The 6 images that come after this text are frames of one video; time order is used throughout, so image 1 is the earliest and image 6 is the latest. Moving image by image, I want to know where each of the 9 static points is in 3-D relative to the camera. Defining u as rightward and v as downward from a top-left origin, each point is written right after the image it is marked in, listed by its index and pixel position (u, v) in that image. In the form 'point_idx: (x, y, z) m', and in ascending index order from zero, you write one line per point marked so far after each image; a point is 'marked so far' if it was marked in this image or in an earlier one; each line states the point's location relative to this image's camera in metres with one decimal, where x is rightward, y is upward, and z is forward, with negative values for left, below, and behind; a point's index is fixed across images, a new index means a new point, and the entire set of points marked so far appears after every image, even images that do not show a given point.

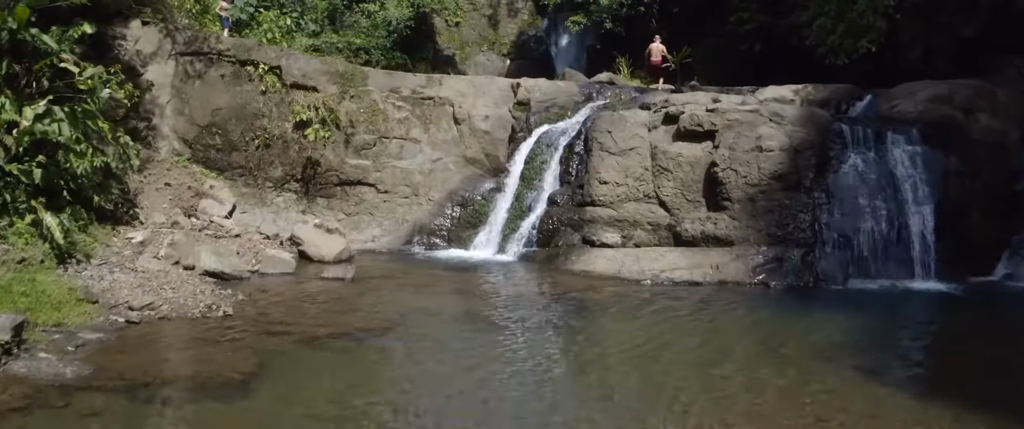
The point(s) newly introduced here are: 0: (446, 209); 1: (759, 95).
0: (-1.0, +0.1, +12.6) m
1: (+3.6, +1.7, +12.5) m
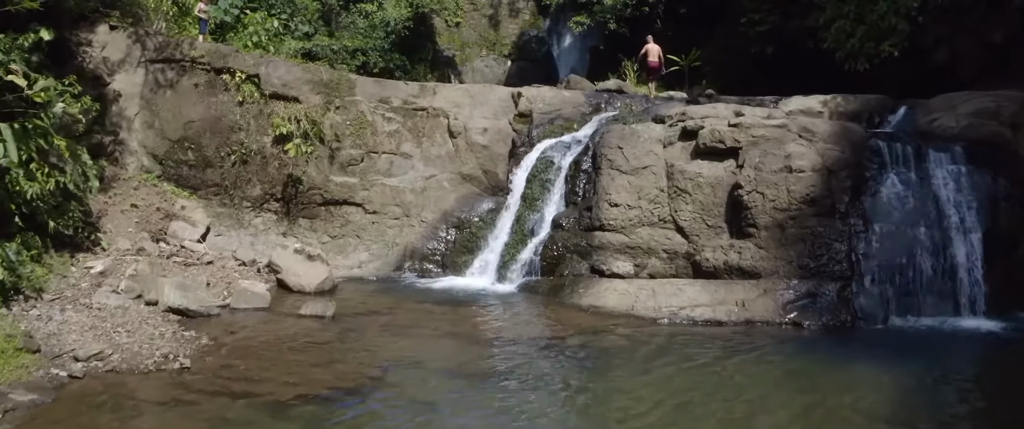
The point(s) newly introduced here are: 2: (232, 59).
0: (-1.0, -0.2, +11.5) m
1: (+3.6, +1.4, +11.4) m
2: (-3.8, +2.1, +11.8) m
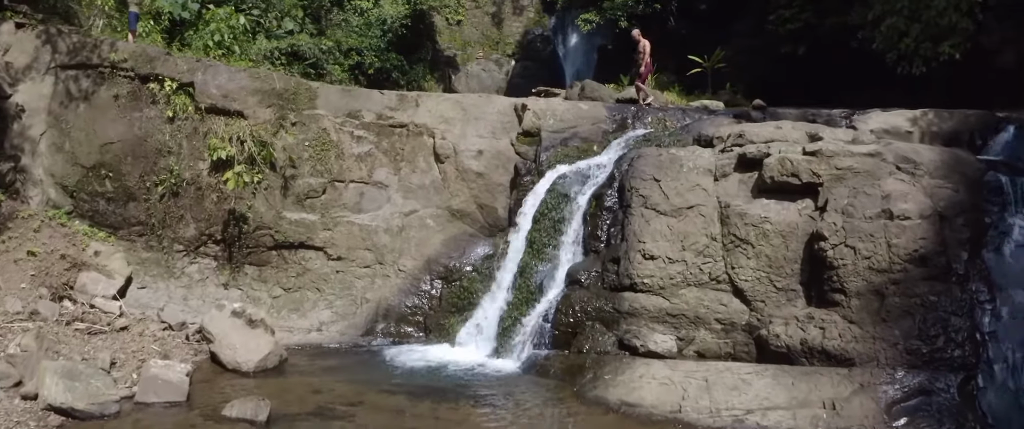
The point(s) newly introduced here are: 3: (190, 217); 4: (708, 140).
0: (-0.9, -0.7, +9.0) m
1: (+3.6, +0.9, +8.9) m
2: (-3.8, +1.6, +9.4) m
3: (-3.5, 0.0, +9.3) m
4: (+1.9, +0.7, +8.5) m
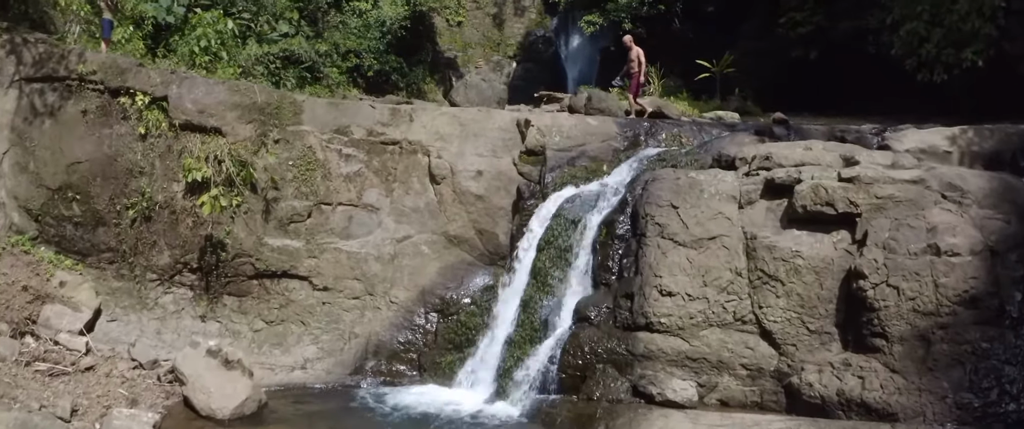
0: (-0.9, -1.0, +8.3) m
1: (+3.6, +0.7, +8.1) m
2: (-3.8, +1.4, +8.6) m
3: (-3.4, -0.3, +8.5) m
4: (+2.0, +0.5, +7.7) m
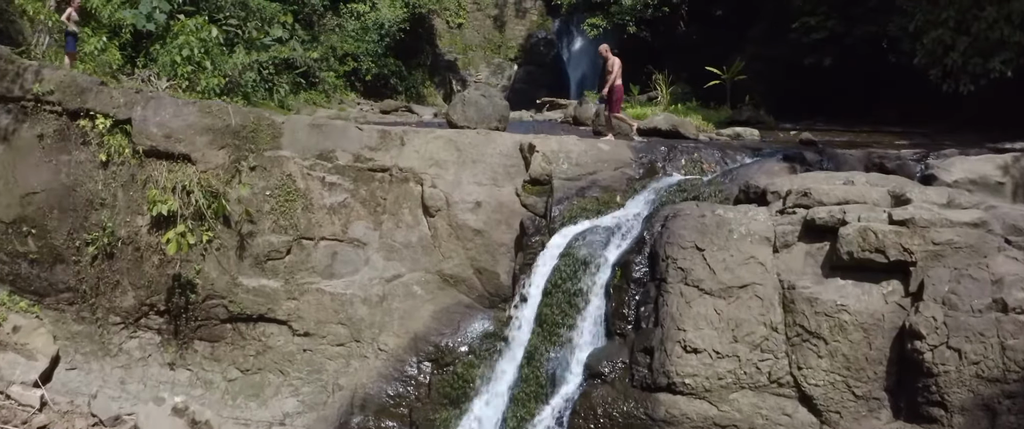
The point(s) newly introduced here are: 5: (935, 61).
0: (-0.9, -1.3, +7.5) m
1: (+3.7, +0.3, +7.3) m
2: (-3.8, +1.1, +7.8) m
3: (-3.4, -0.6, +7.7) m
4: (+2.0, +0.2, +6.9) m
5: (+6.7, +2.4, +13.6) m
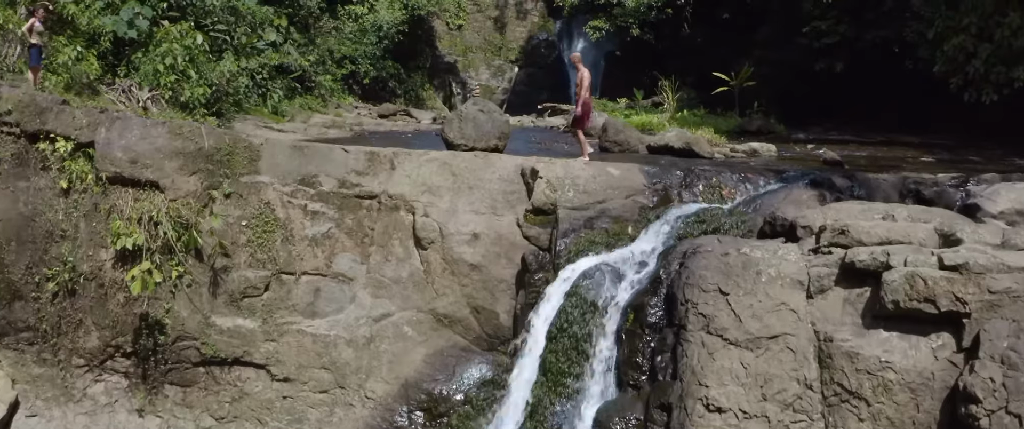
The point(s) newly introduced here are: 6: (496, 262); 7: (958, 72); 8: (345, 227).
0: (-0.9, -1.6, +6.8) m
1: (+3.7, +0.1, +6.6) m
2: (-3.8, +0.8, +7.1) m
3: (-3.4, -0.9, +7.0) m
4: (+2.0, -0.1, +6.2) m
5: (+6.7, +2.2, +12.9) m
6: (-0.1, -0.4, +7.1) m
7: (+6.7, +2.1, +12.9) m
8: (-1.4, -0.1, +7.1) m
